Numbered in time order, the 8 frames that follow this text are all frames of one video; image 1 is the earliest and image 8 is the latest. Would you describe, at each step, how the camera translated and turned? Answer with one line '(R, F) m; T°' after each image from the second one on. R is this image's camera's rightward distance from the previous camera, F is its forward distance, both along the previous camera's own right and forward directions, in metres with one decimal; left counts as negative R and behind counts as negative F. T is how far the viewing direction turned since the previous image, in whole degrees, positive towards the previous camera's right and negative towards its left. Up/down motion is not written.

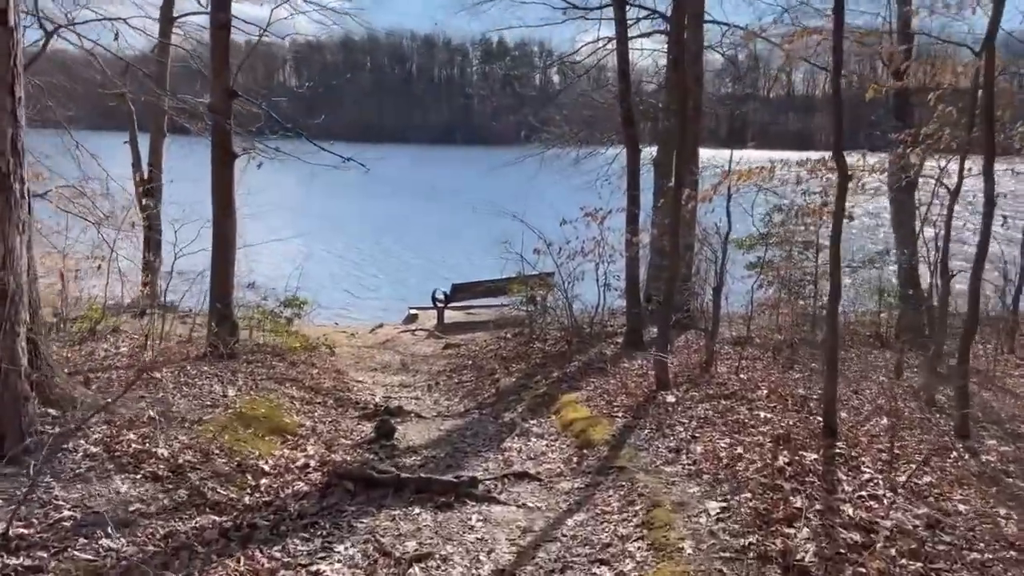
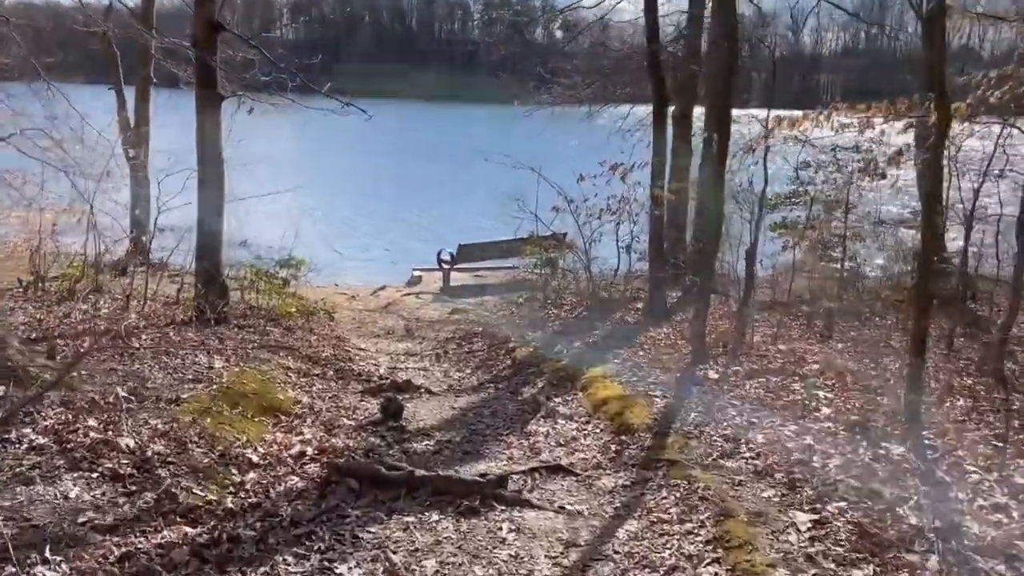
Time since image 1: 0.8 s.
(-0.2, +0.8) m; 0°
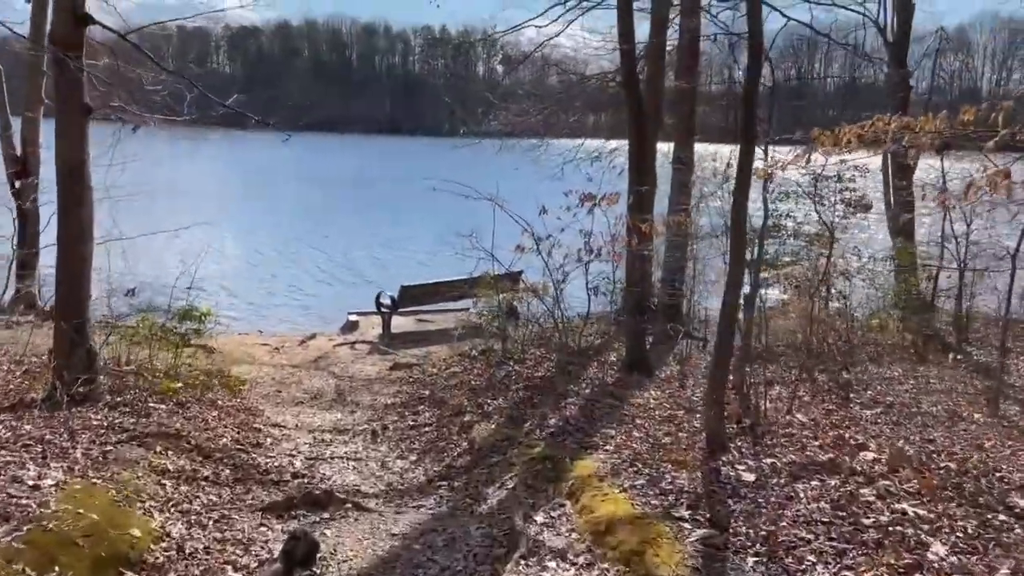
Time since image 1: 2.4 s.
(-0.1, +1.6) m; +4°
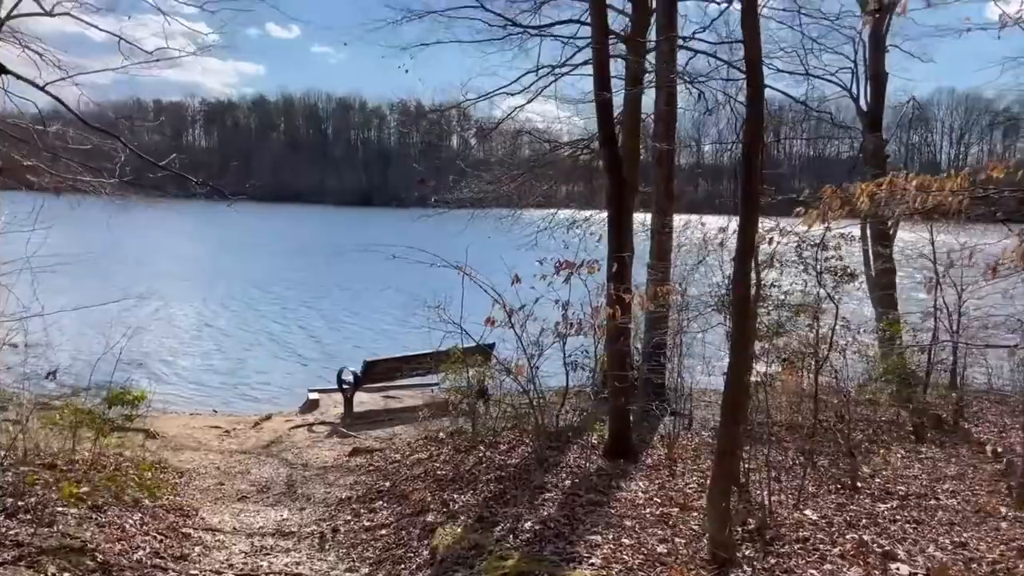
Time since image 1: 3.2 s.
(0.0, +0.7) m; +2°
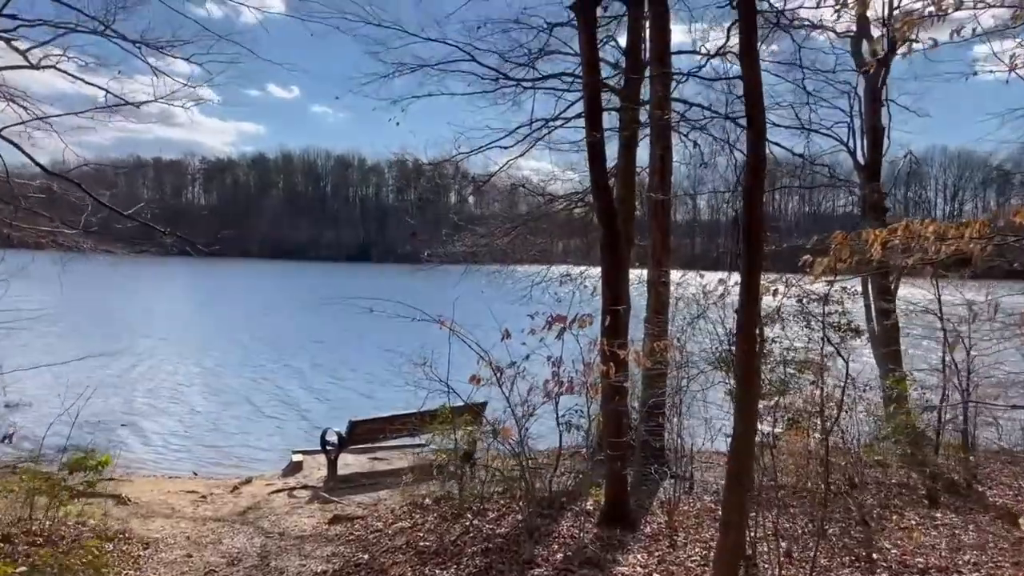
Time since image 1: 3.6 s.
(+0.1, +0.4) m; 0°
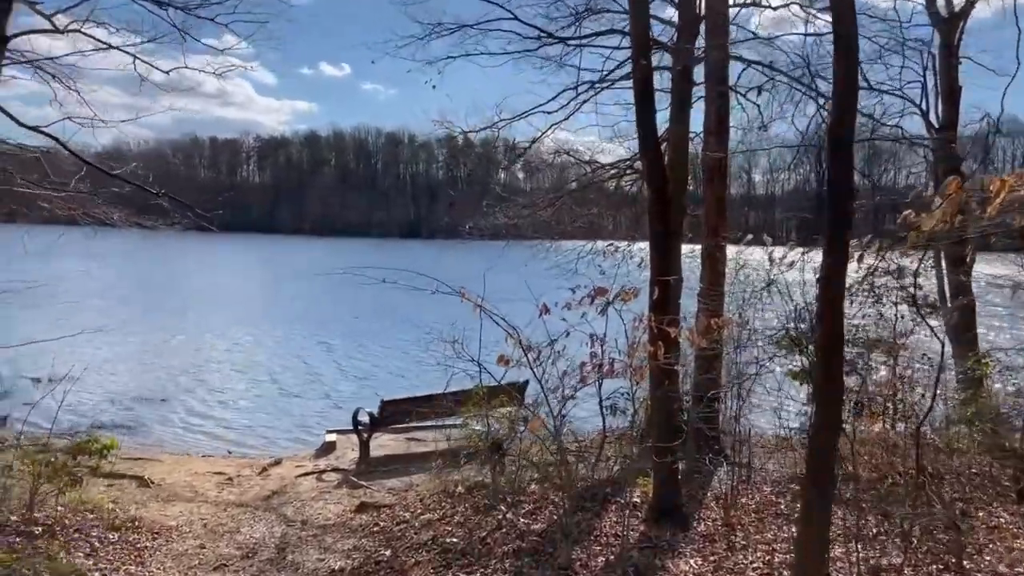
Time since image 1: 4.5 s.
(+0.1, +0.7) m; -4°
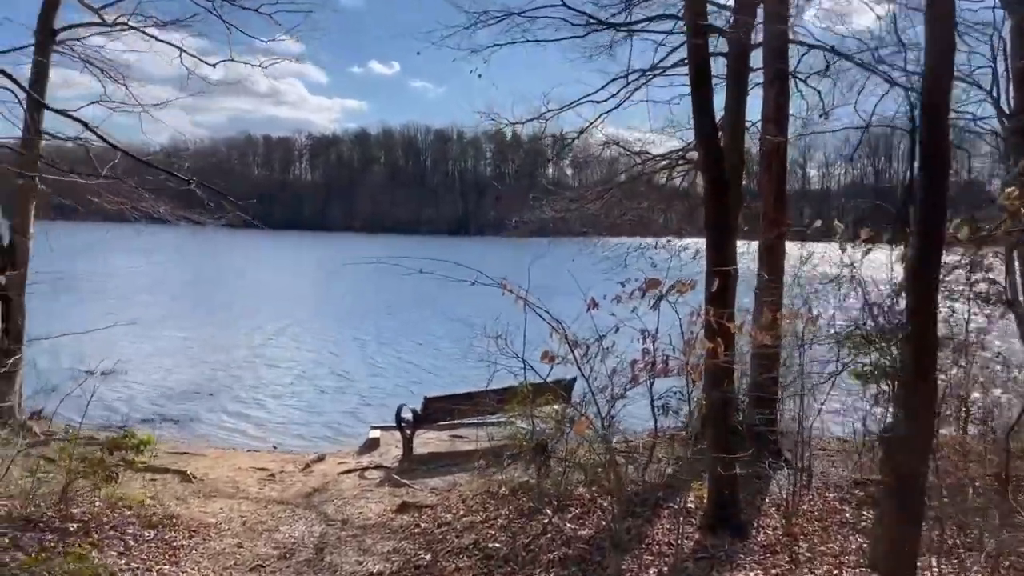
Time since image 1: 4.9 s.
(0.0, +0.3) m; -3°
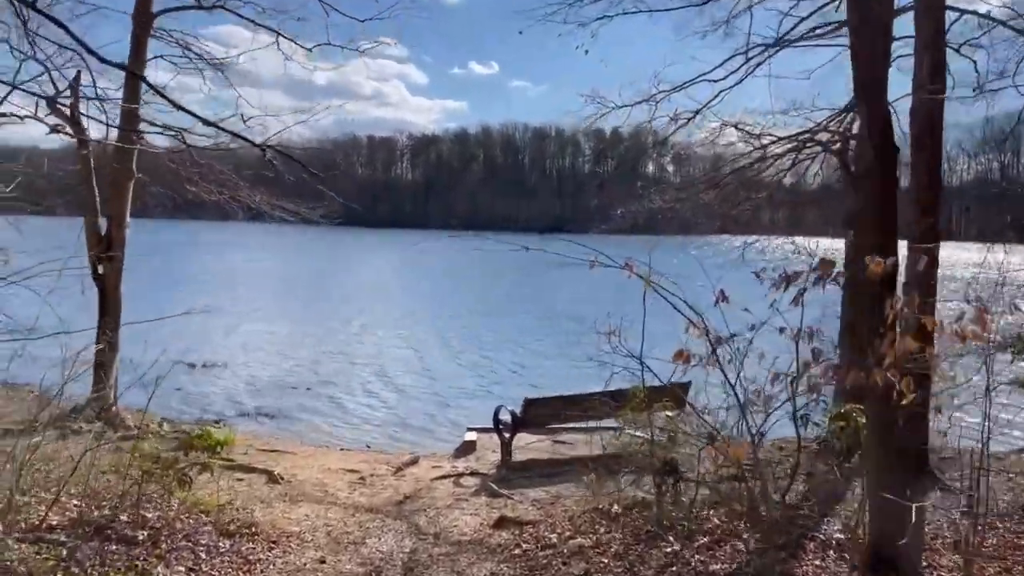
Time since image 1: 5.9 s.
(-0.1, +0.8) m; -7°
